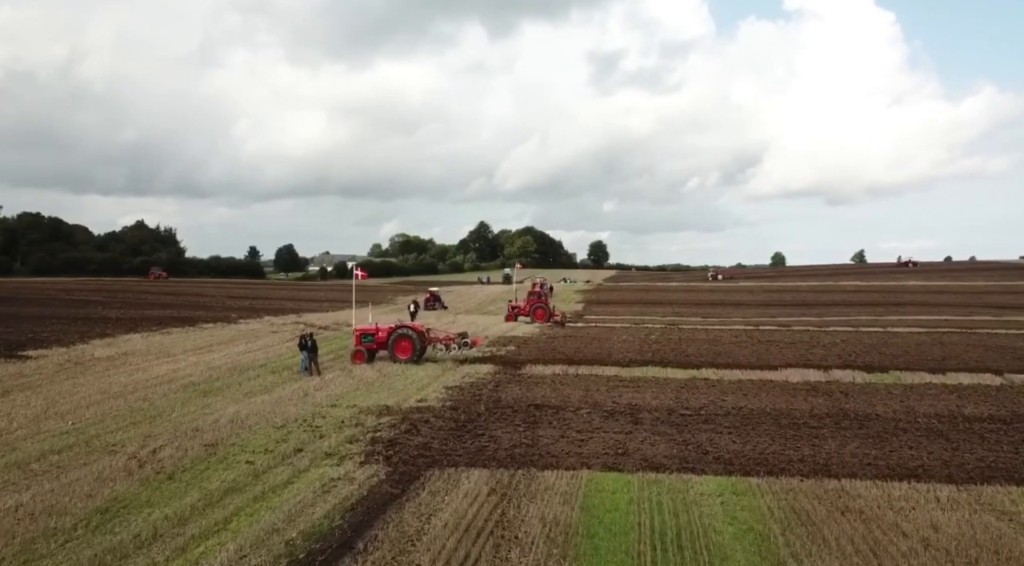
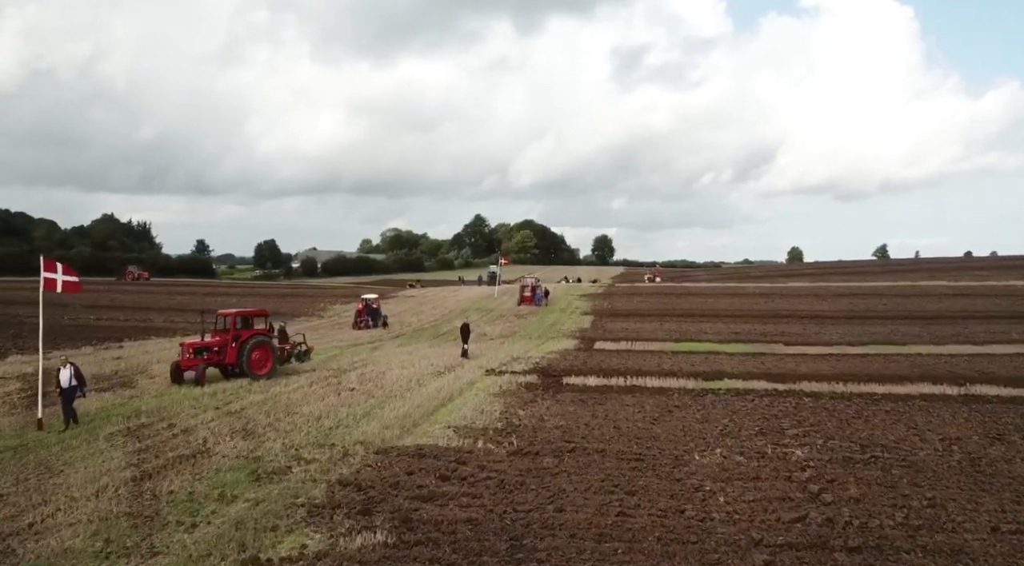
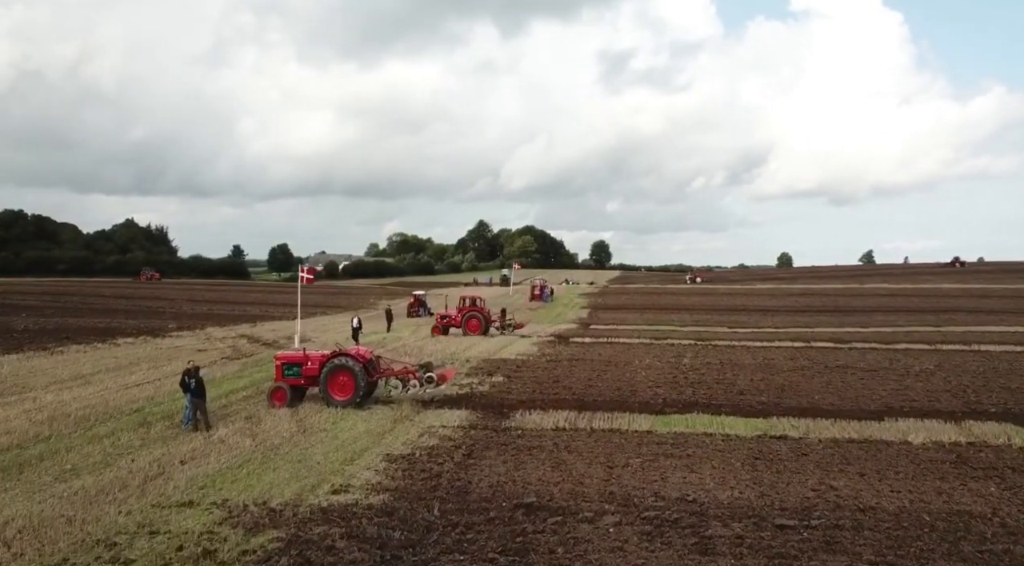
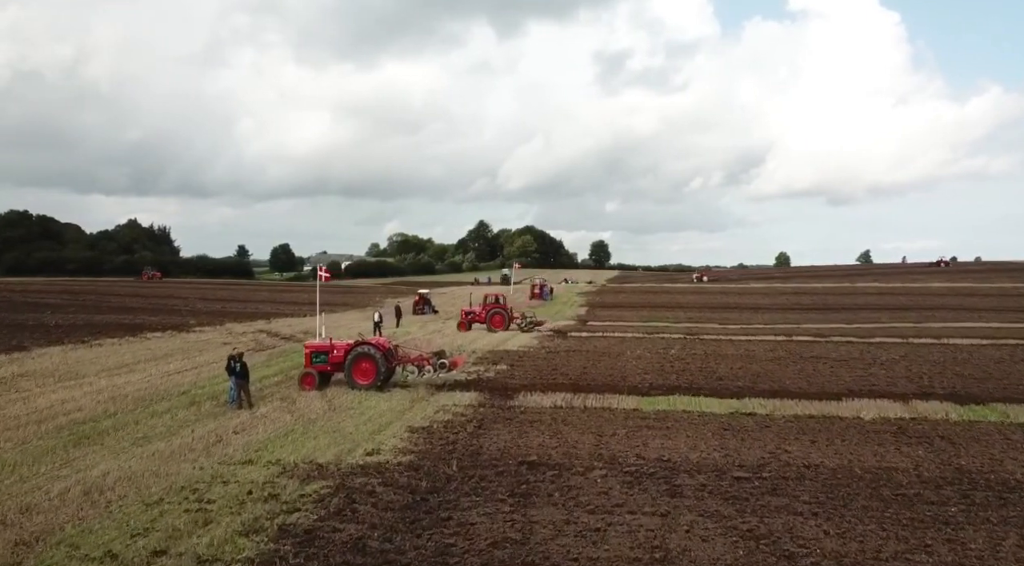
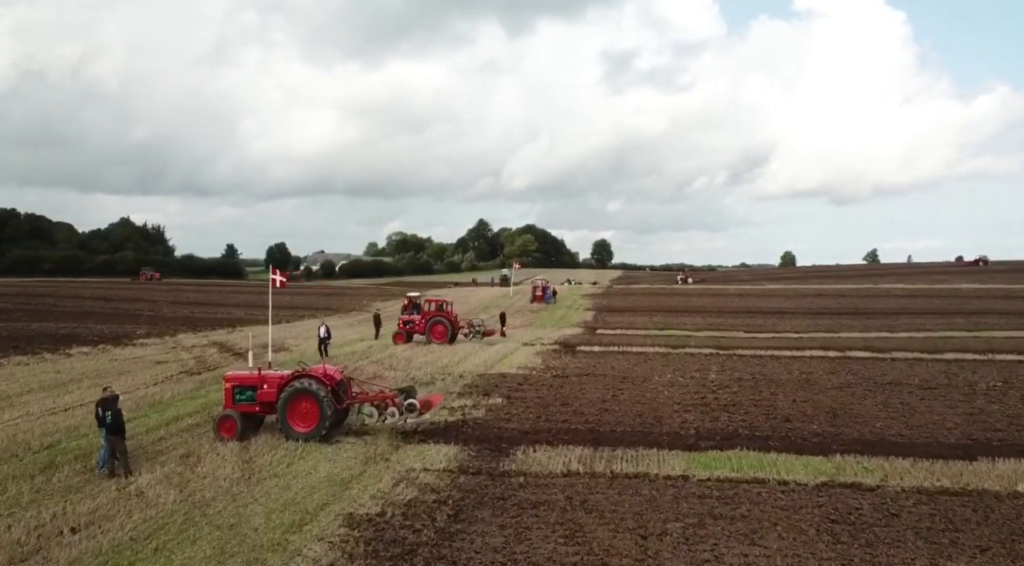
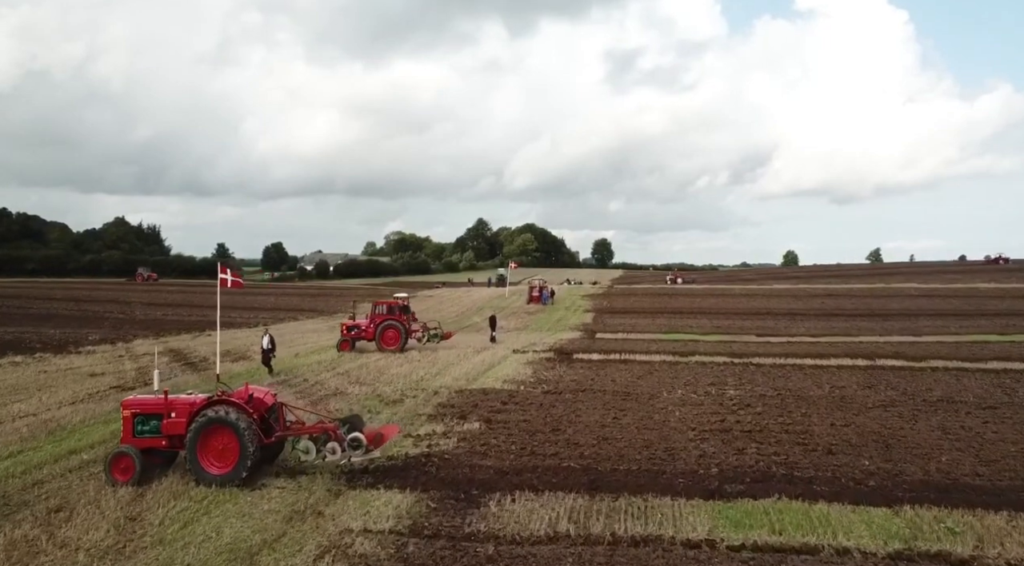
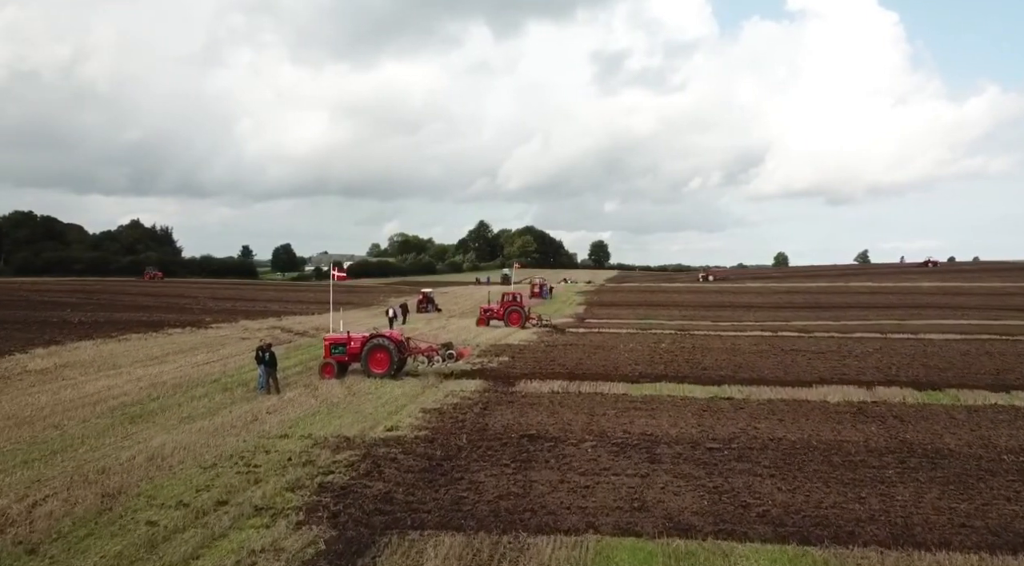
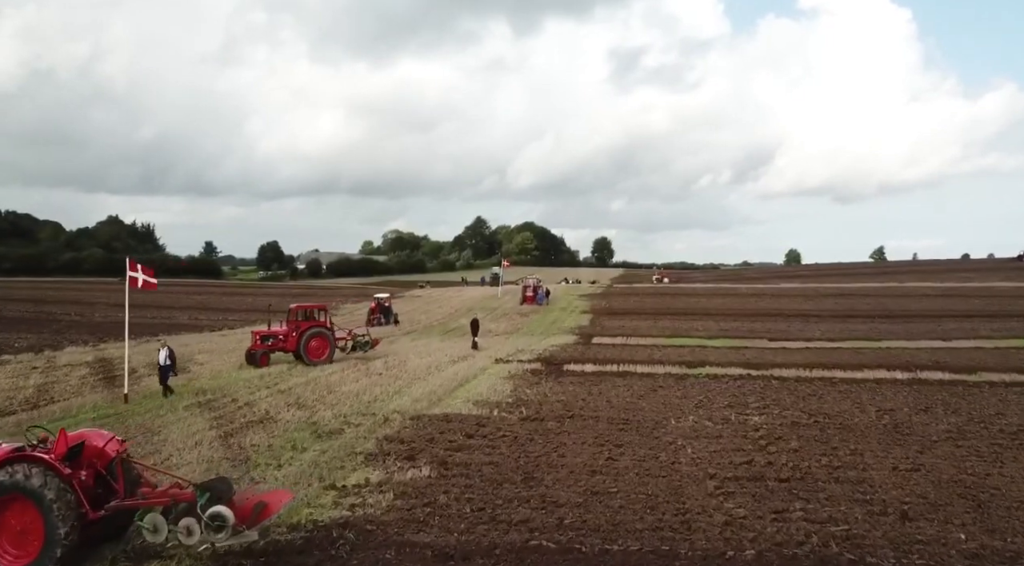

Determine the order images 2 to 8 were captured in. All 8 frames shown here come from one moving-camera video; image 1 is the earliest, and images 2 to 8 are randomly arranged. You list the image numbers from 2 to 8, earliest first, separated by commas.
7, 4, 3, 5, 6, 8, 2
